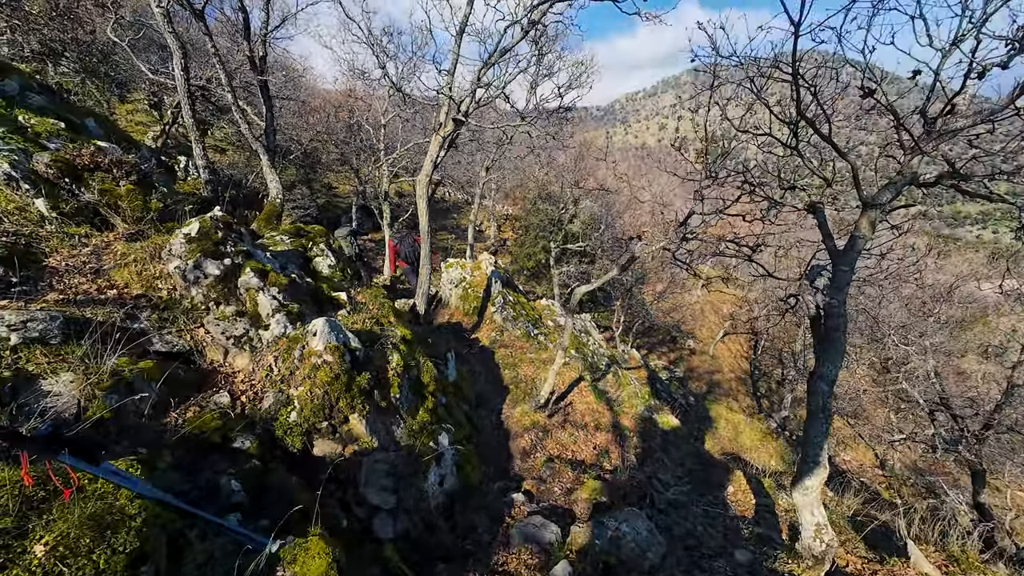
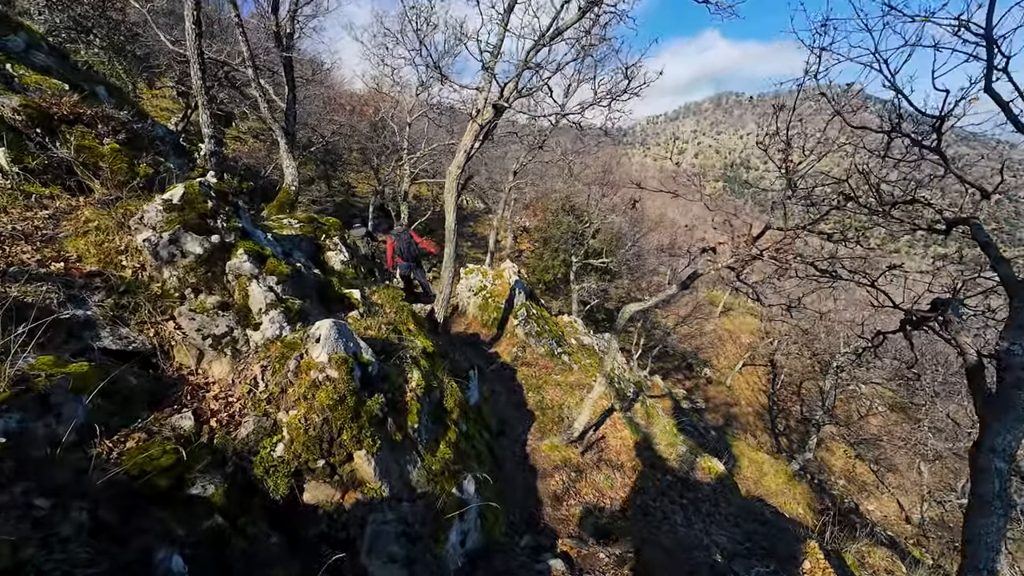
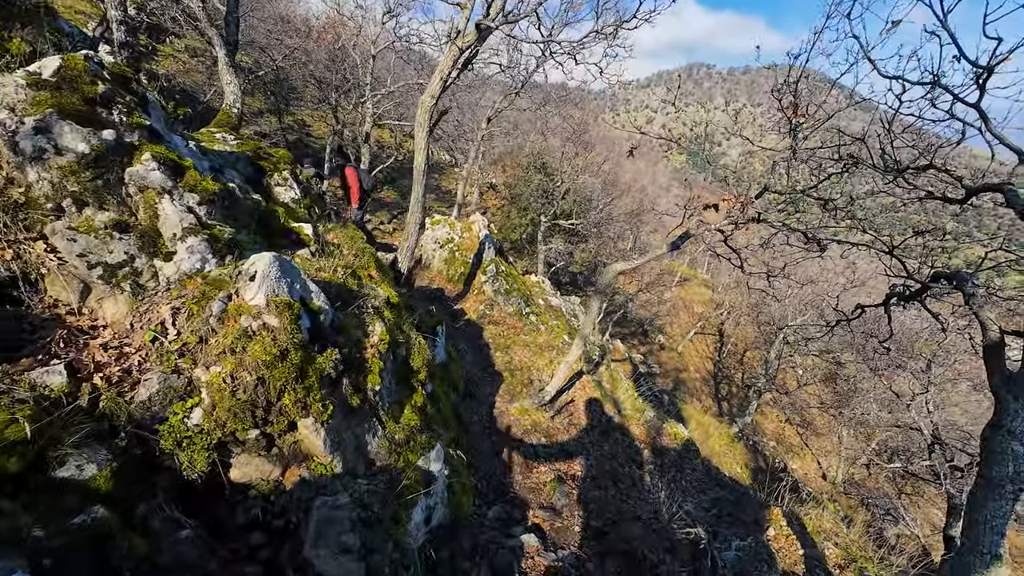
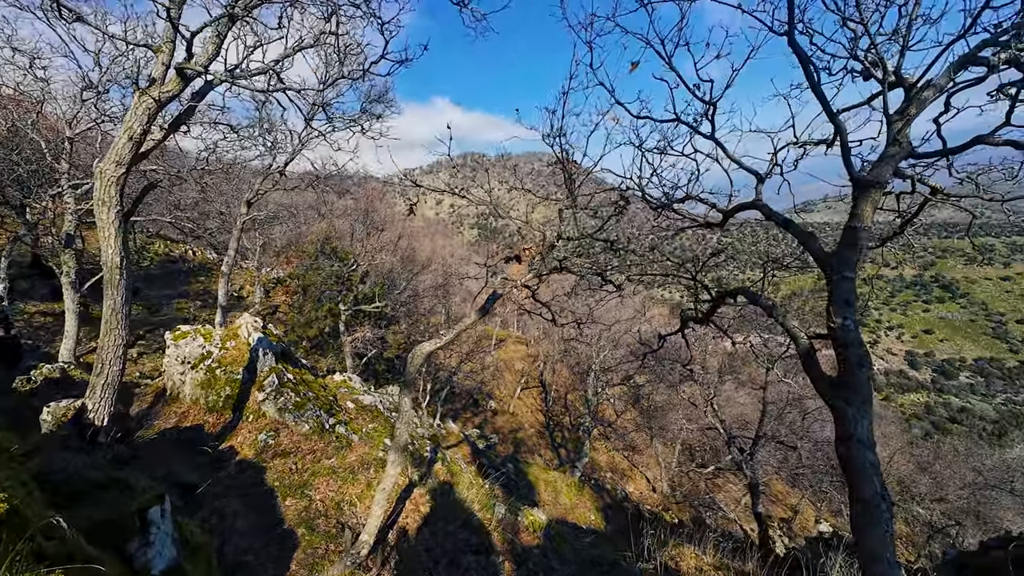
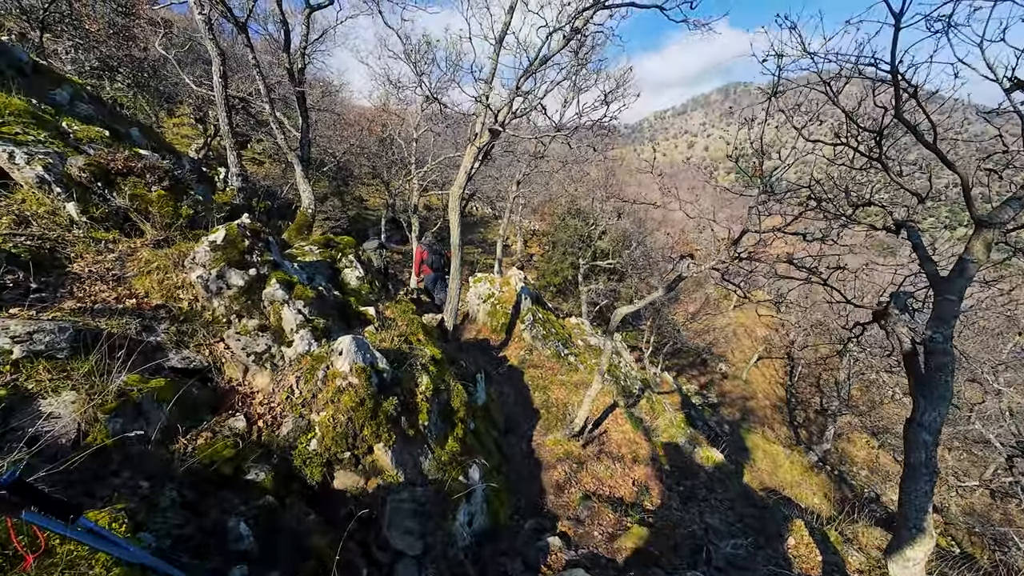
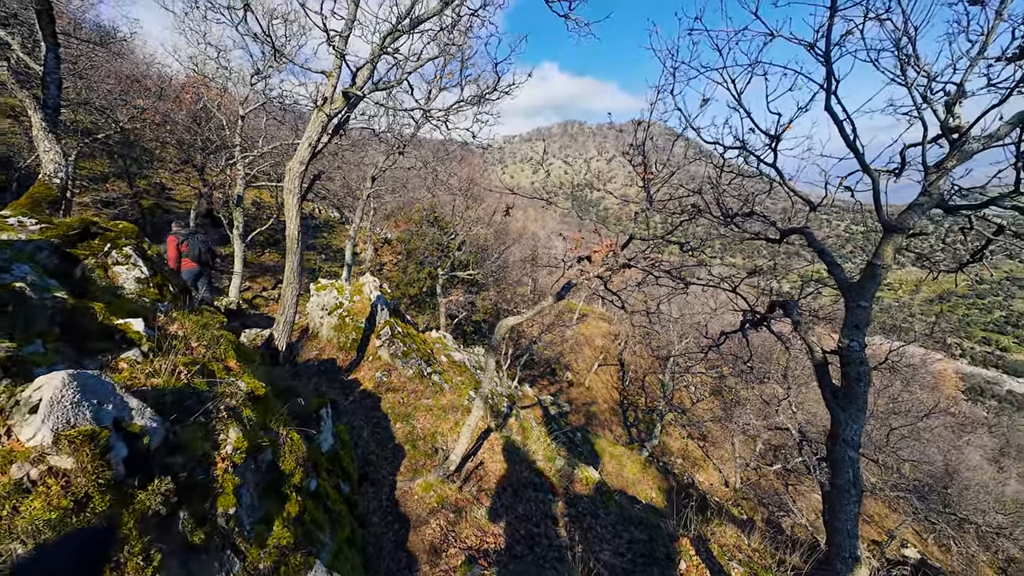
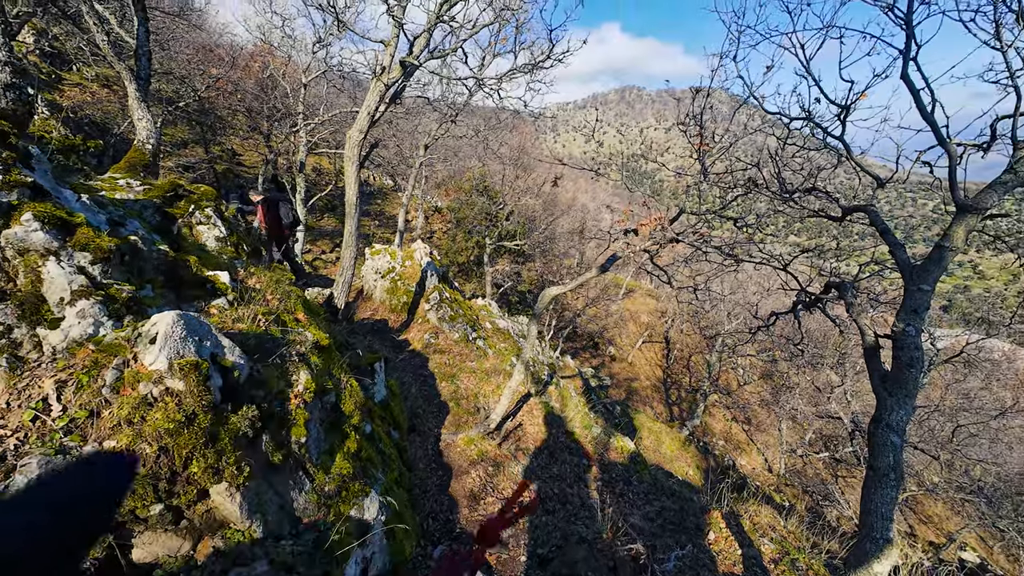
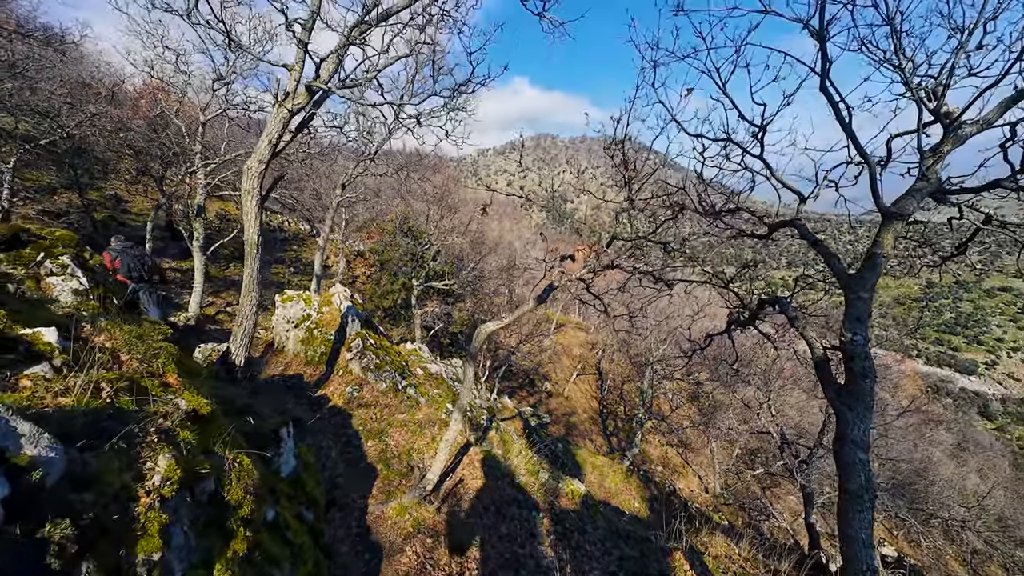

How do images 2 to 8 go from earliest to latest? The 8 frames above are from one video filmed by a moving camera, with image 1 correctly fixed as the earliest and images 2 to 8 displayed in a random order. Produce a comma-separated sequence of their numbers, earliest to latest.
5, 2, 3, 7, 6, 8, 4
